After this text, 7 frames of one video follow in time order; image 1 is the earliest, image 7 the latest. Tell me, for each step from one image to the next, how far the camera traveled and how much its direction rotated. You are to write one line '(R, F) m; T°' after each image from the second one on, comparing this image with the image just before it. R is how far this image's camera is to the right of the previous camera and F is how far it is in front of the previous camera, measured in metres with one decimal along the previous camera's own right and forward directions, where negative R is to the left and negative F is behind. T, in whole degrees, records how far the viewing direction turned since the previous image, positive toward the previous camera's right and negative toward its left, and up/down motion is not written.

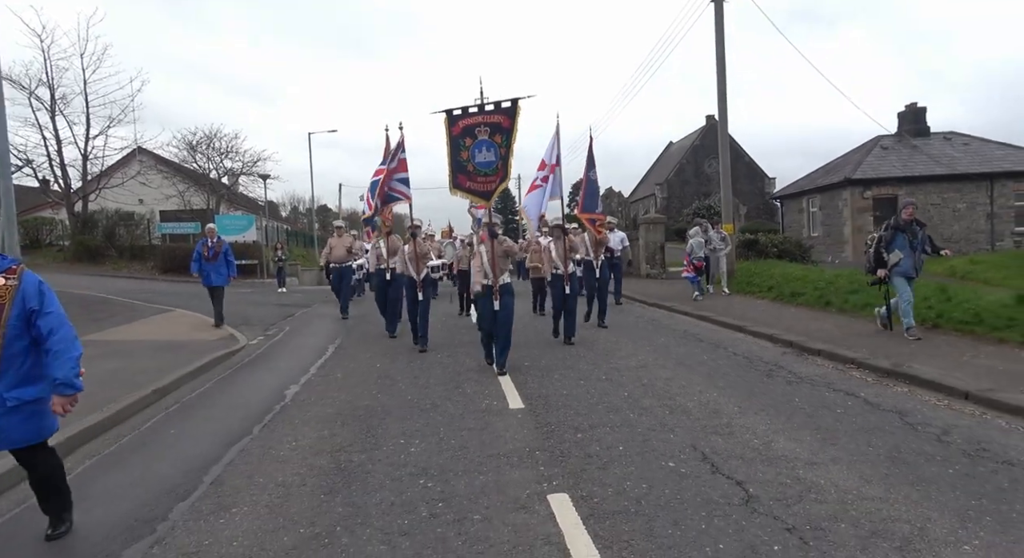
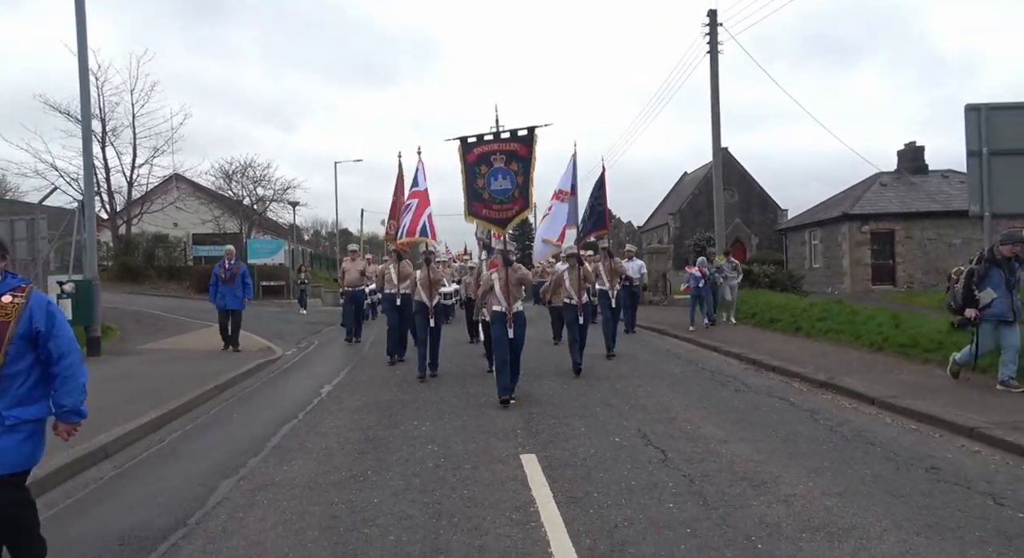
(+0.3, -1.6) m; -2°
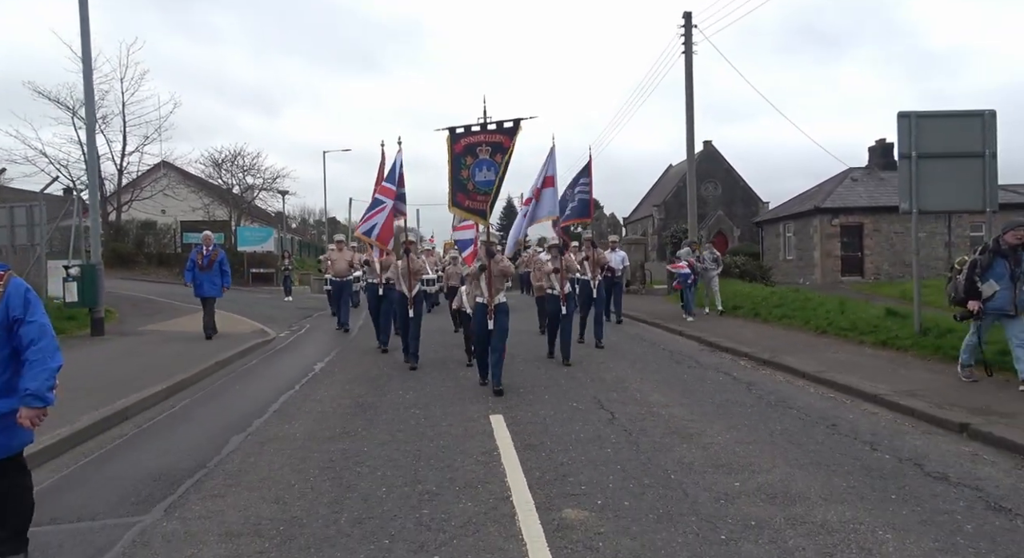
(+0.2, -1.0) m; +1°
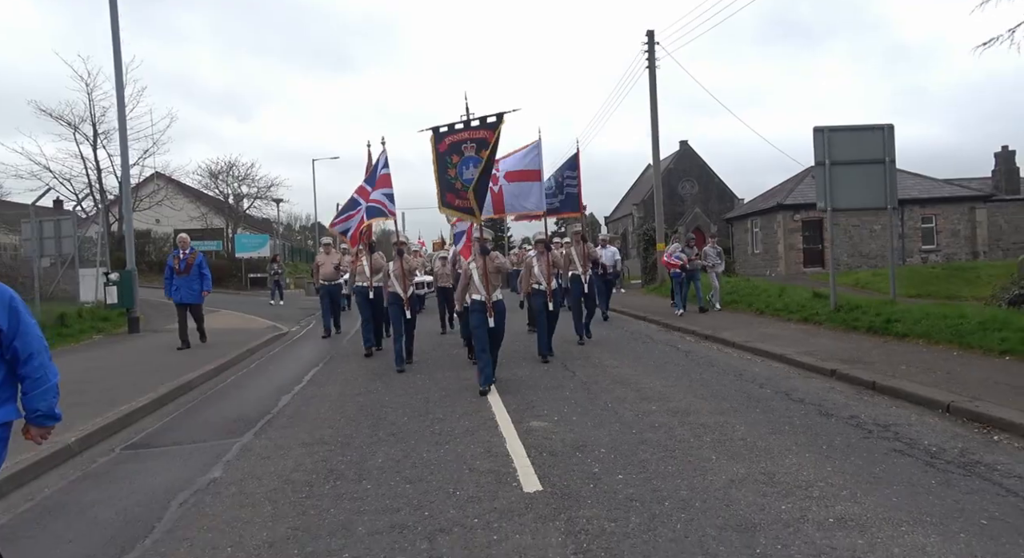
(+0.1, -2.0) m; +1°
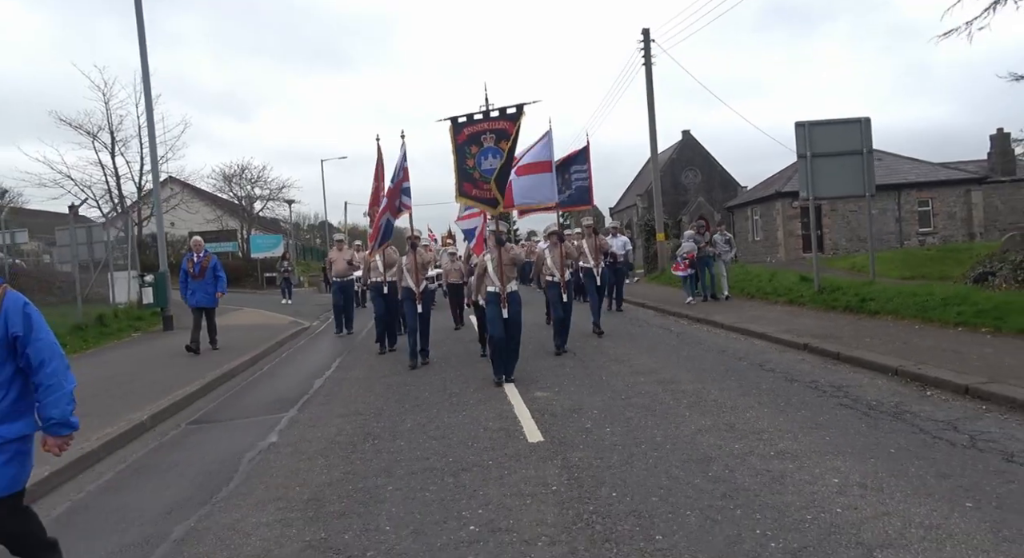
(0.0, -1.0) m; -1°
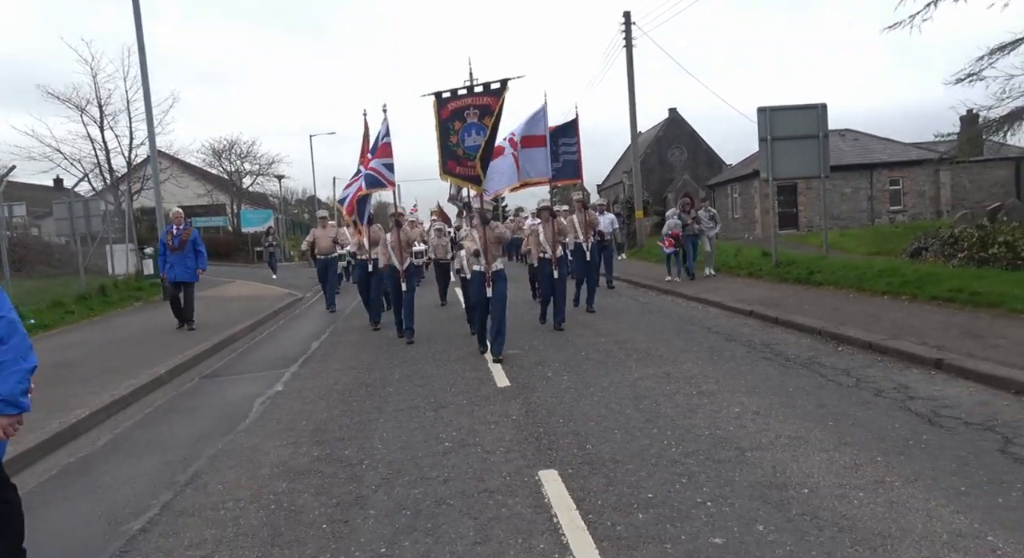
(+0.2, -1.0) m; +1°
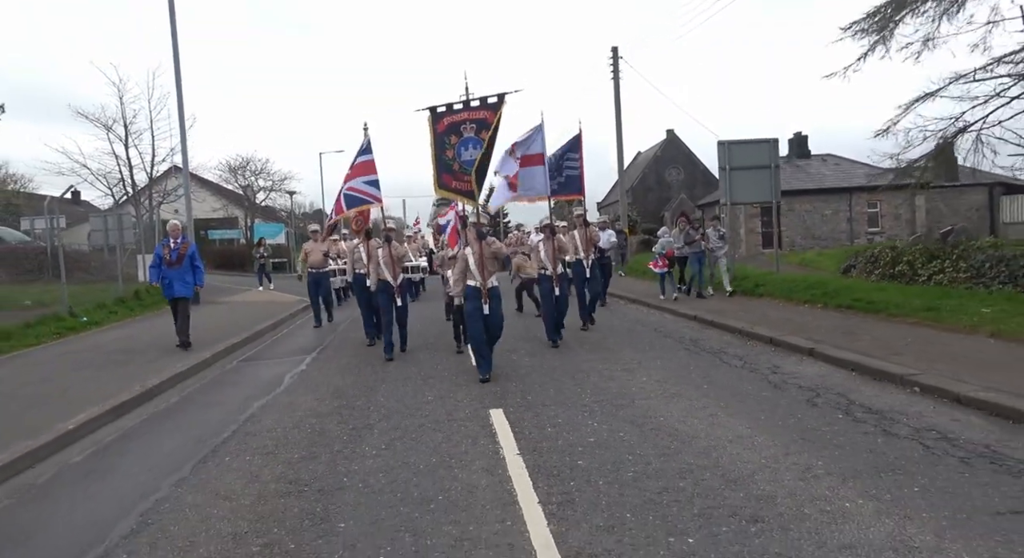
(+0.4, -1.9) m; 0°
